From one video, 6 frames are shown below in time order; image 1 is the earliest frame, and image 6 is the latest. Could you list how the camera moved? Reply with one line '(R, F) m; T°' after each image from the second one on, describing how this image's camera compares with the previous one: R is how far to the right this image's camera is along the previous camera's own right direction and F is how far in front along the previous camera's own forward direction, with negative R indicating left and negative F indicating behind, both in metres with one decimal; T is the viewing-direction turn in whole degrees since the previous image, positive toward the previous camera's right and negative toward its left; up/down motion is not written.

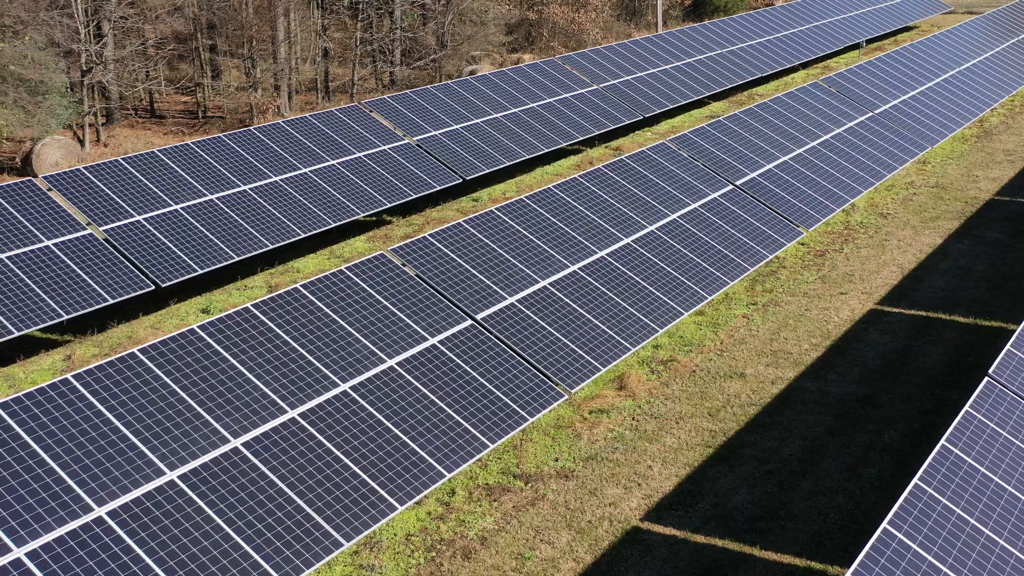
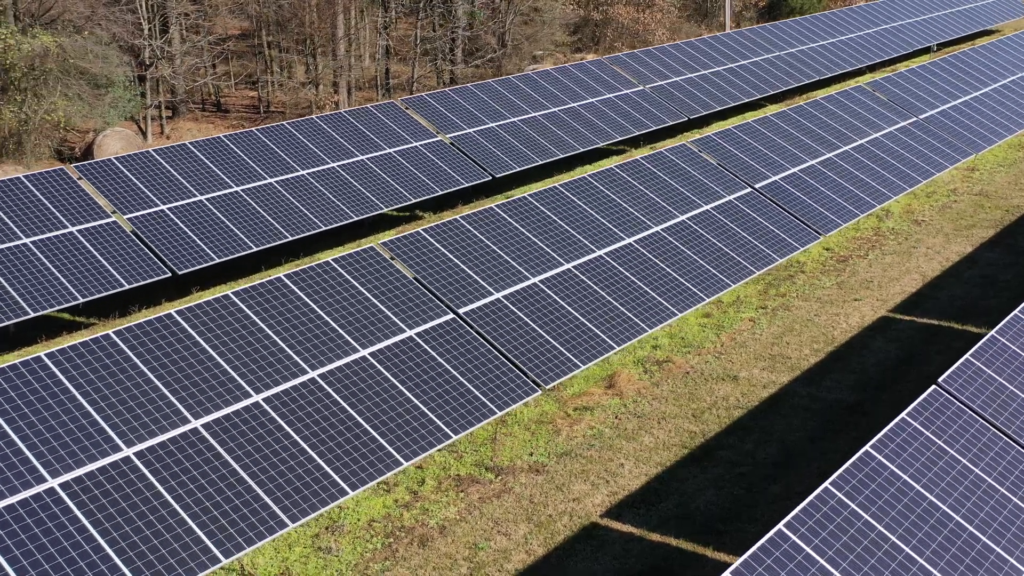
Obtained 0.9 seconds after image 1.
(+1.3, -0.1) m; -5°
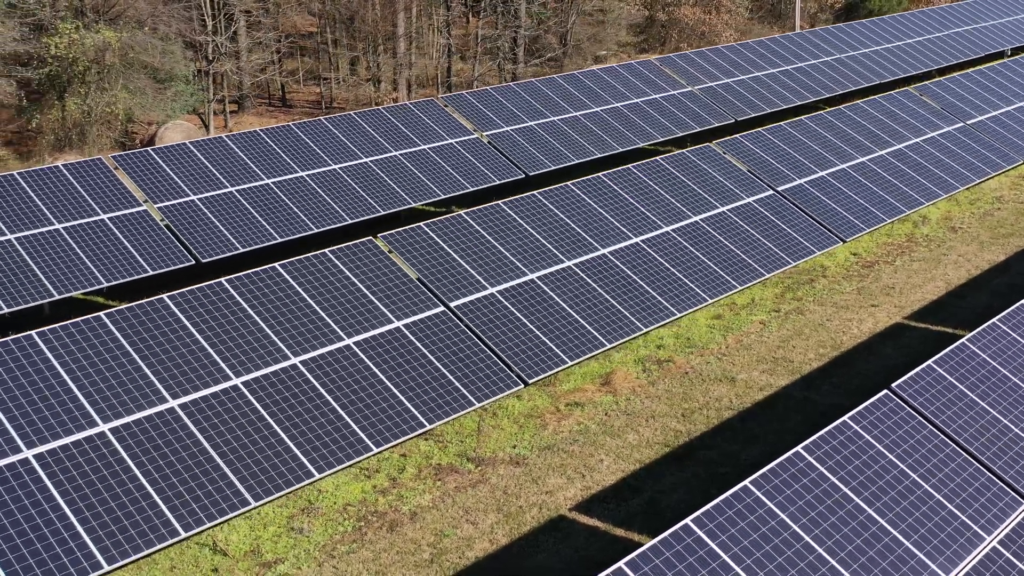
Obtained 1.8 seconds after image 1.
(+1.2, -0.2) m; -5°
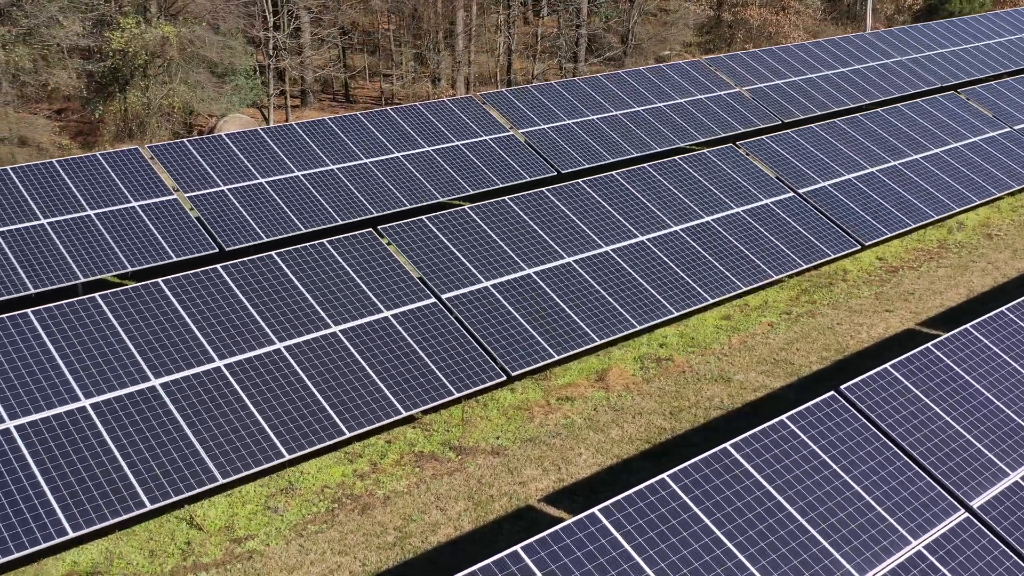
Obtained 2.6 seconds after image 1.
(+1.2, -0.2) m; -5°
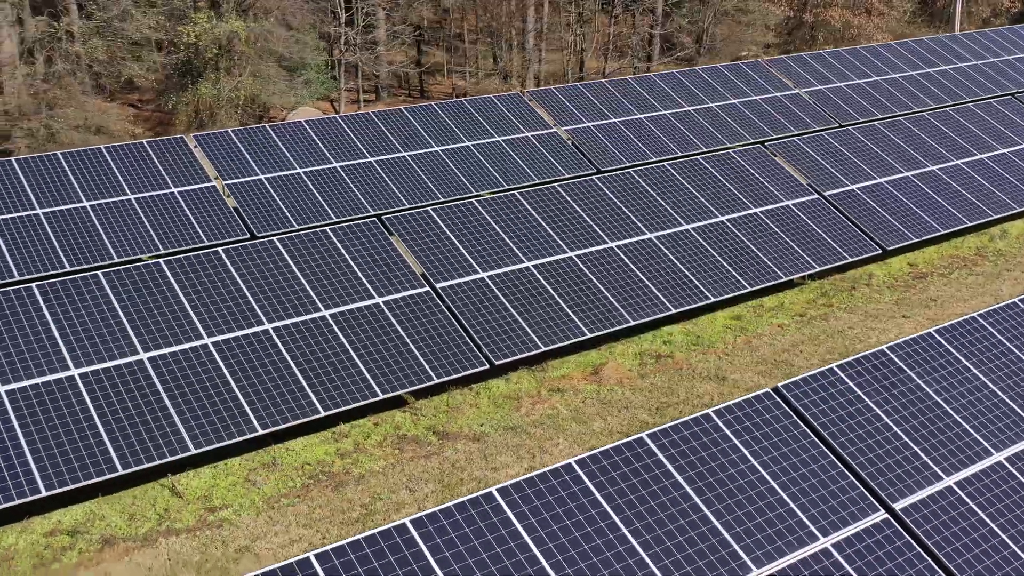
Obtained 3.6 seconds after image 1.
(+1.5, -0.2) m; -5°
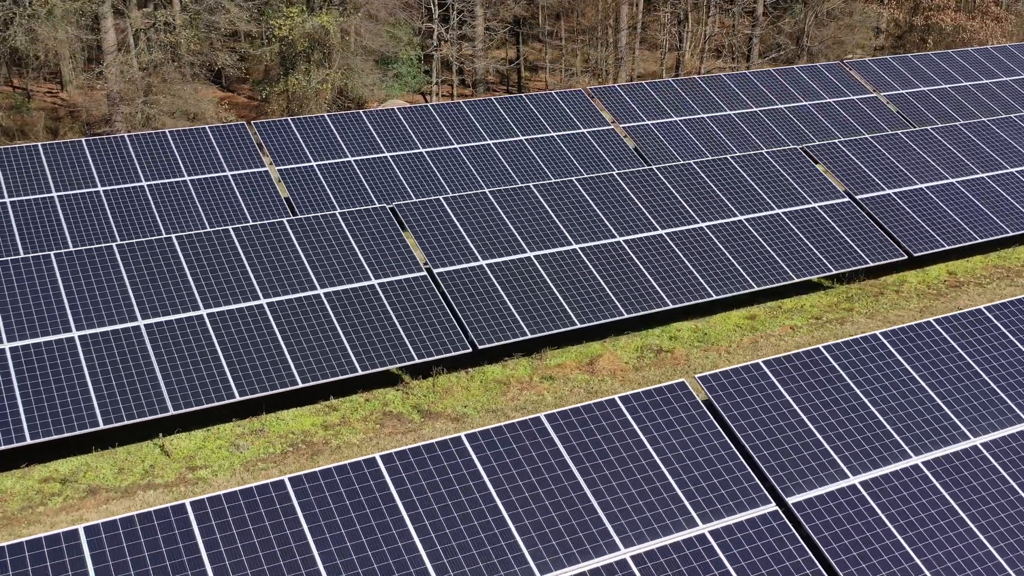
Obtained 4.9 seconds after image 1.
(+1.9, -0.3) m; -7°
